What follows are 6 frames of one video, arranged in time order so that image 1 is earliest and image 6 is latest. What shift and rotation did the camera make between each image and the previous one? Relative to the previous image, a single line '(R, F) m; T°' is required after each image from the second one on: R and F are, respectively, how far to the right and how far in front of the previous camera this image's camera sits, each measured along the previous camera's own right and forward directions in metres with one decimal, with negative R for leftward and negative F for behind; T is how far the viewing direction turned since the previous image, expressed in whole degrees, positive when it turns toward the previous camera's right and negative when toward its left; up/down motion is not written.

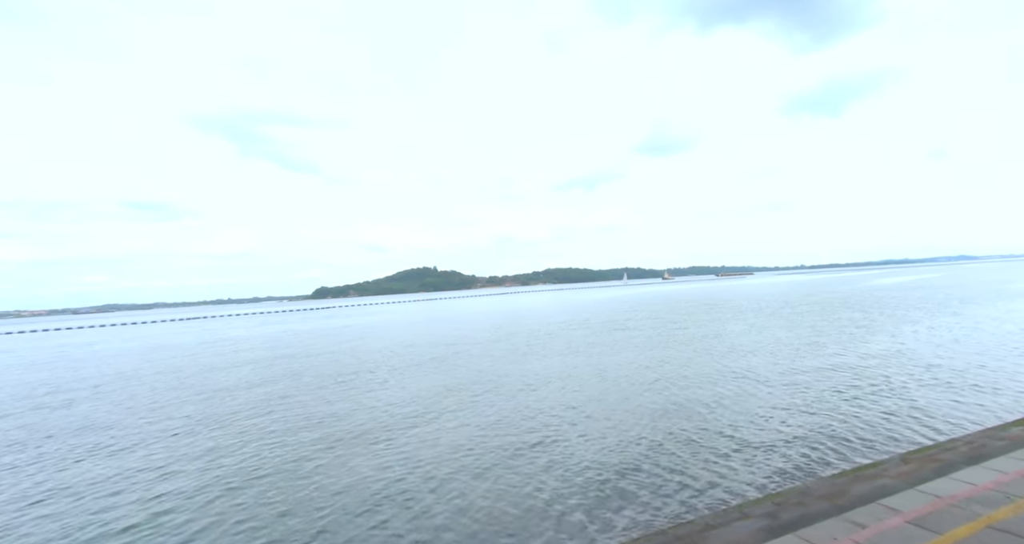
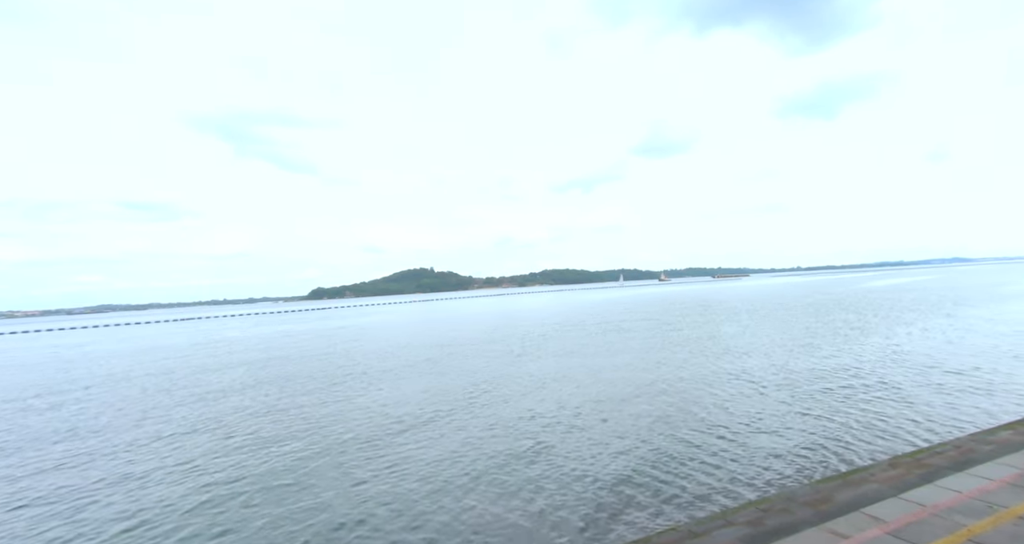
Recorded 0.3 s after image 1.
(-1.7, -1.0) m; -22°
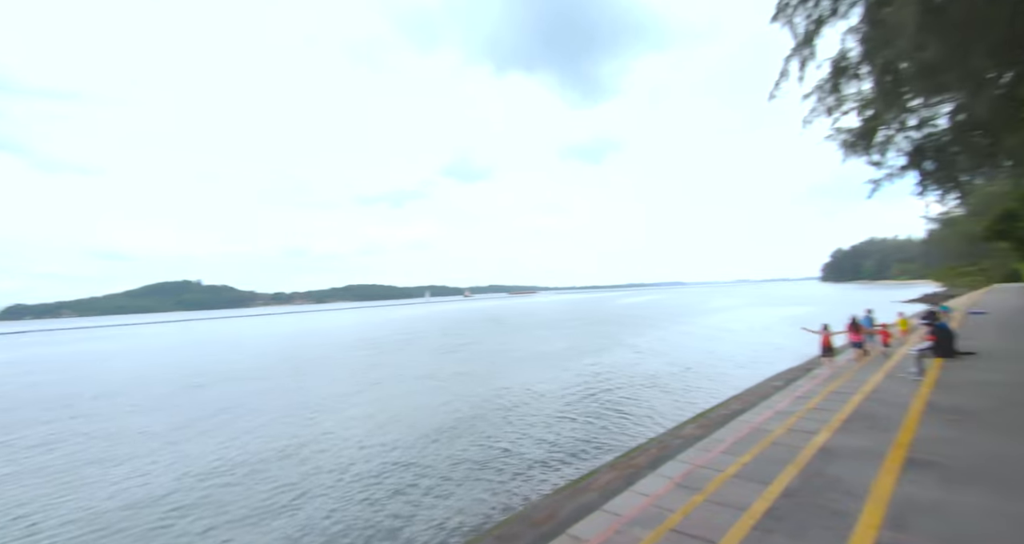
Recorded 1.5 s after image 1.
(+1.2, +0.6) m; +24°
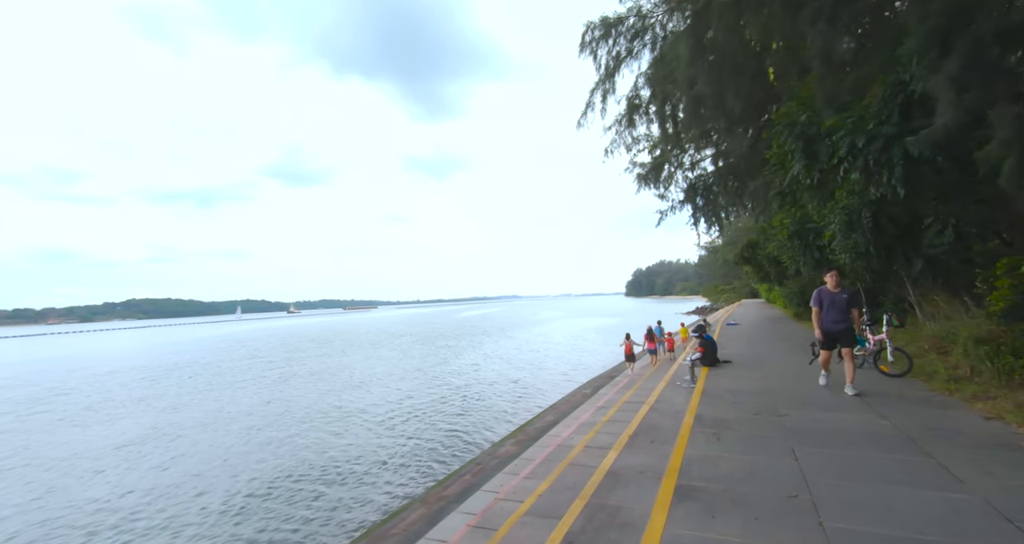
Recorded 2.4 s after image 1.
(+0.5, +0.5) m; +21°
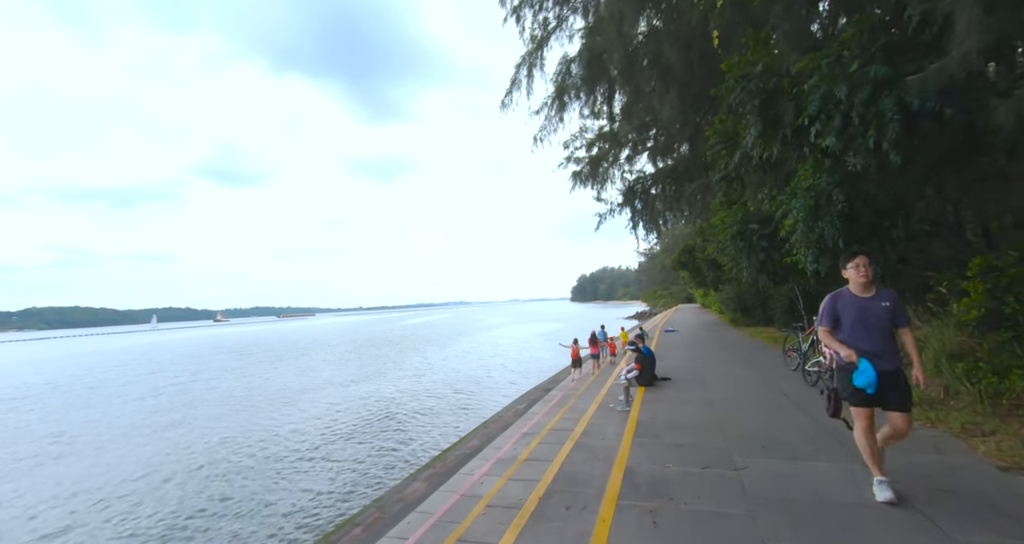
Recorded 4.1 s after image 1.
(+0.5, +1.0) m; +7°
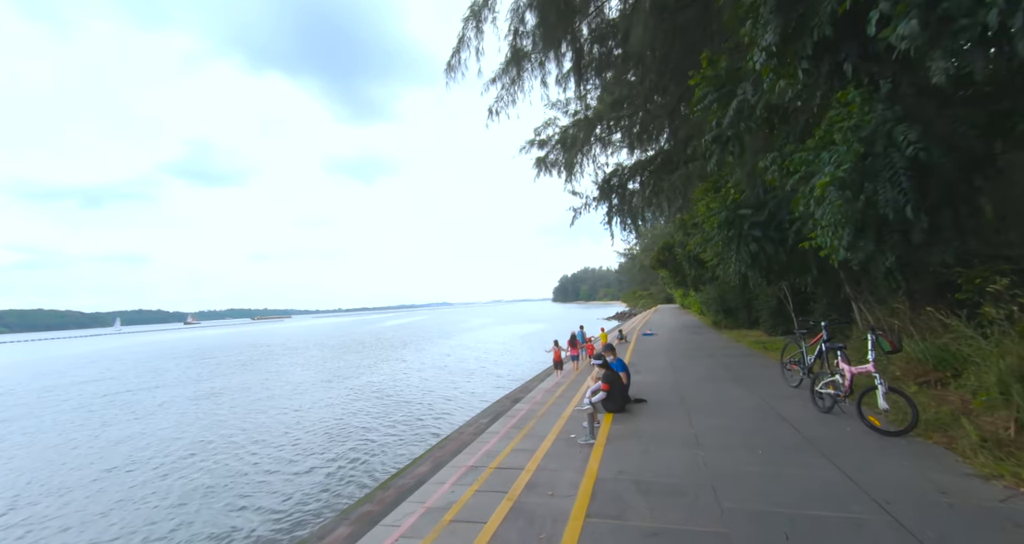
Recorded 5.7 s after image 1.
(+0.4, +1.0) m; +2°
